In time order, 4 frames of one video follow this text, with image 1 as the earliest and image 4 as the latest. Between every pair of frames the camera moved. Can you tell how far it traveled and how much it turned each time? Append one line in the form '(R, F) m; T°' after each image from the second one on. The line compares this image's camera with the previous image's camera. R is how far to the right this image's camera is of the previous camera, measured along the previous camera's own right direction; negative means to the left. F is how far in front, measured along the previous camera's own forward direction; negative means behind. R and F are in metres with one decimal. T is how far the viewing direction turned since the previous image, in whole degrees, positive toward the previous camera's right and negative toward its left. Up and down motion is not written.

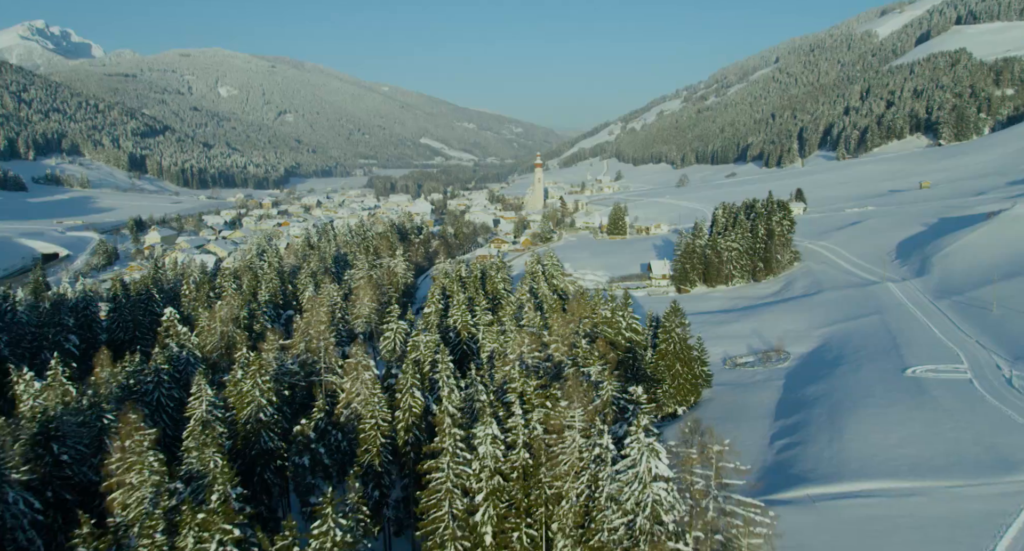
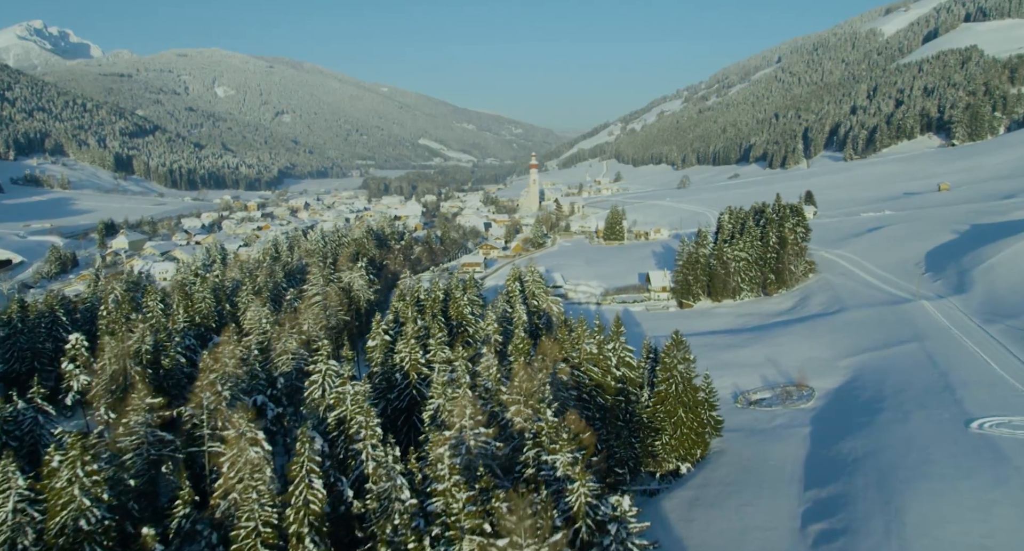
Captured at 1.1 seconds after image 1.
(+1.4, +5.8) m; 0°
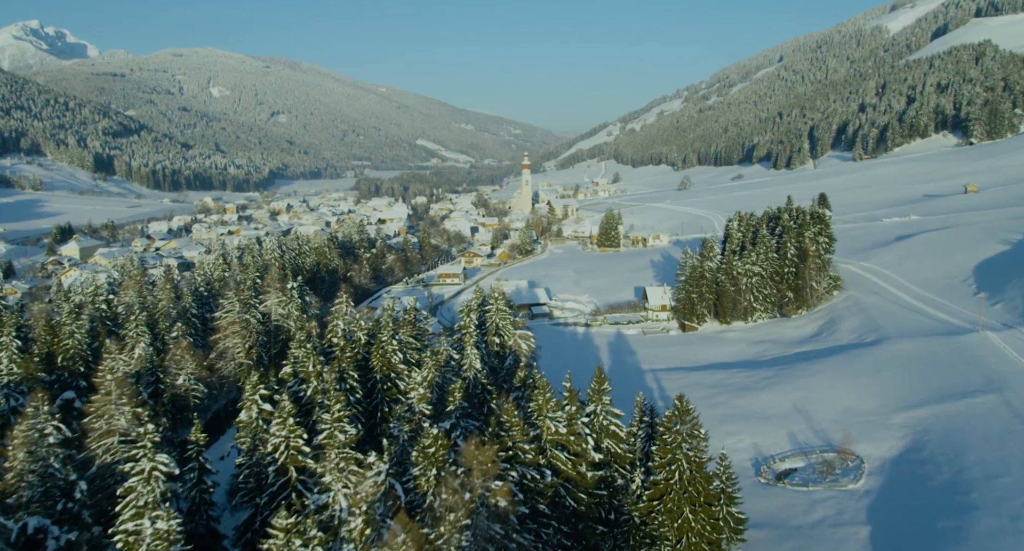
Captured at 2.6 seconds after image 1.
(+1.8, +7.5) m; 0°
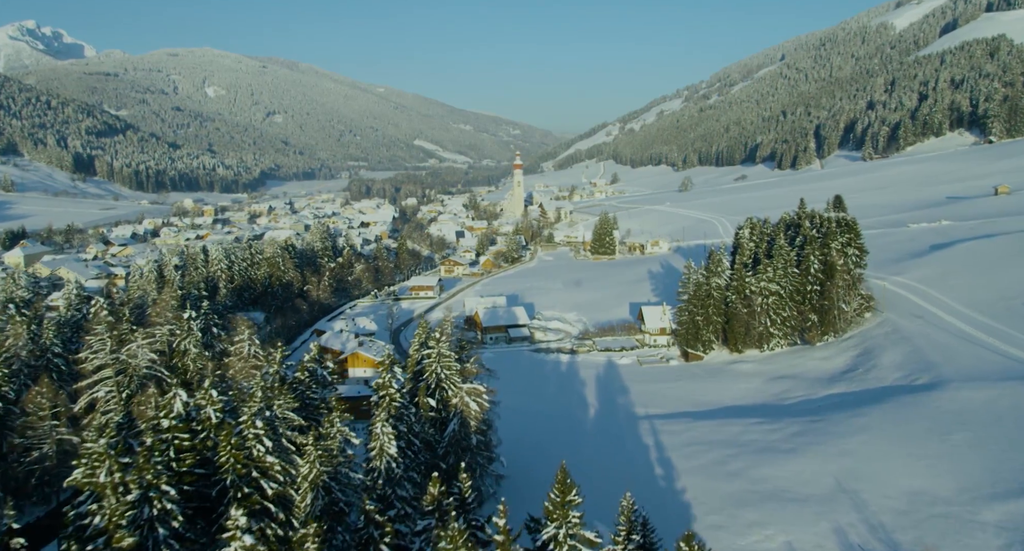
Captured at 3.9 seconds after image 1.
(+1.7, +7.0) m; 0°
